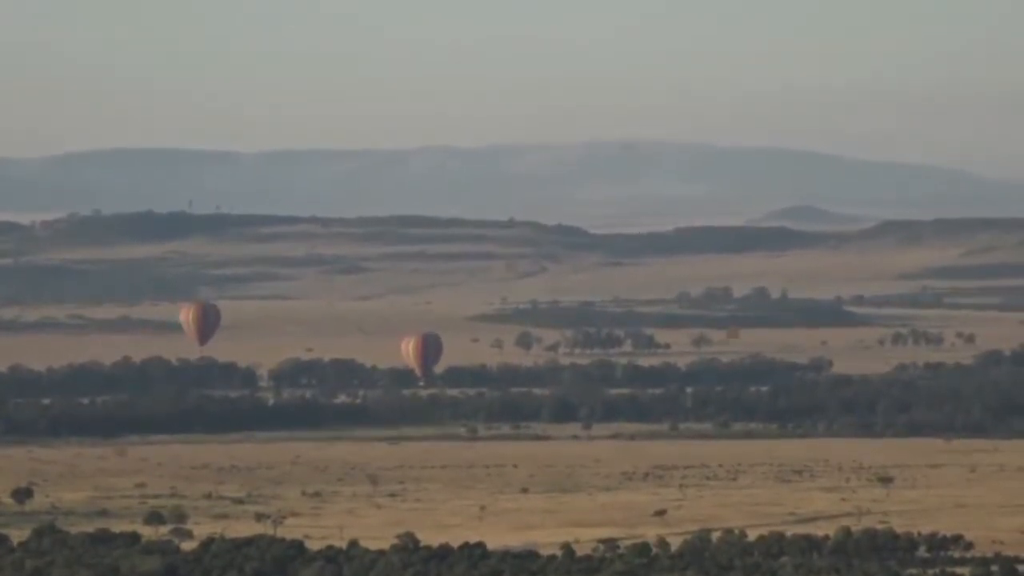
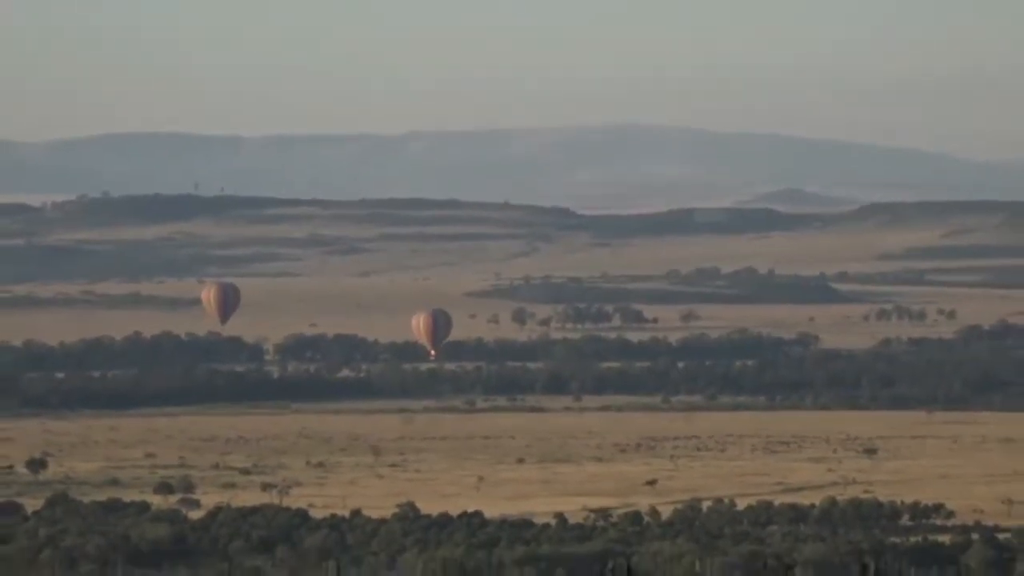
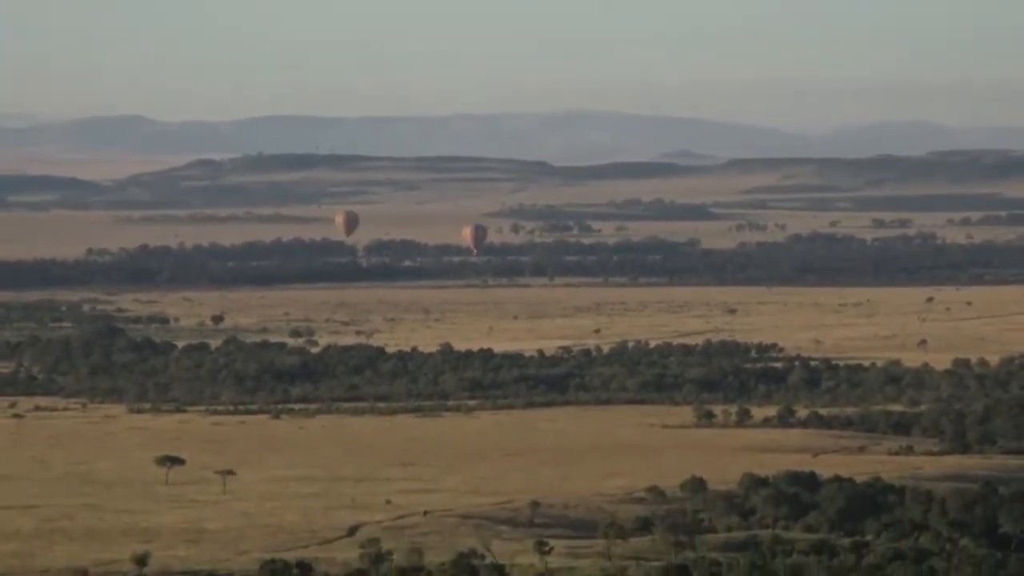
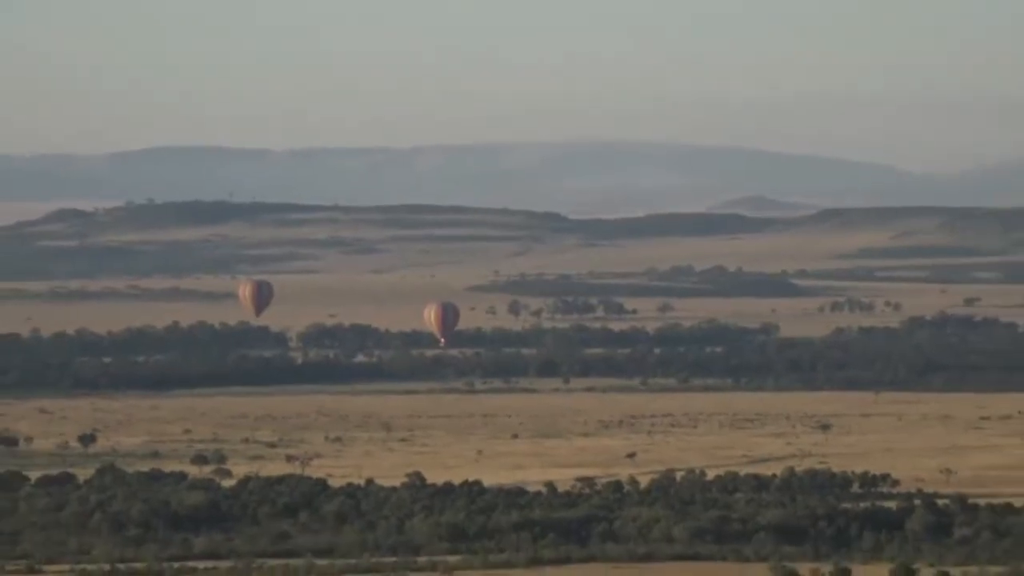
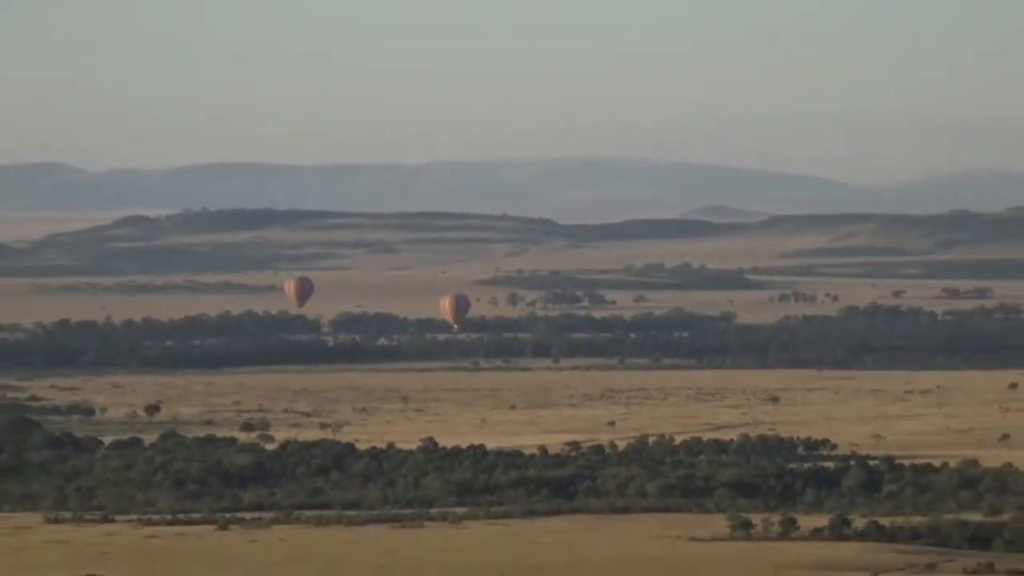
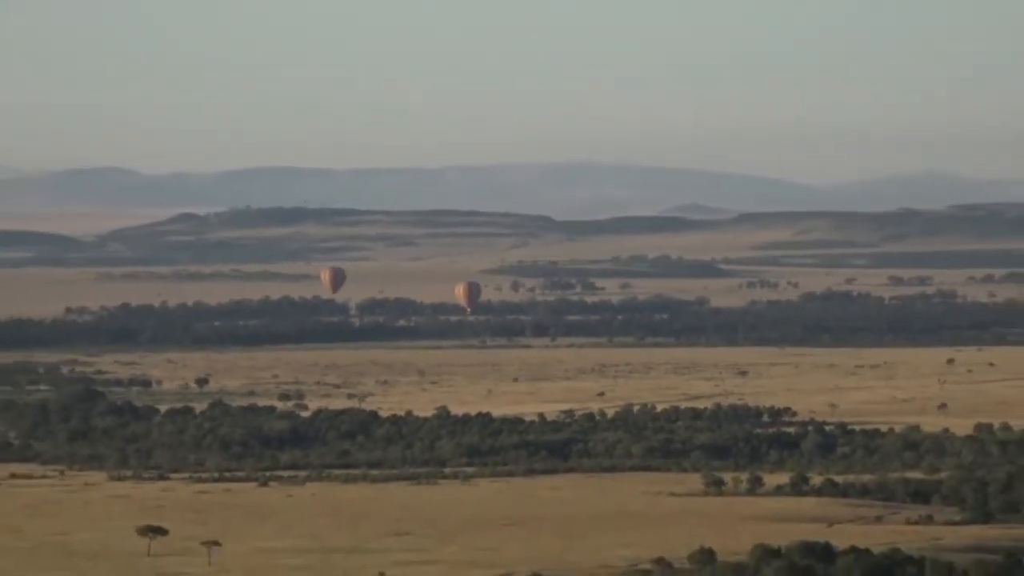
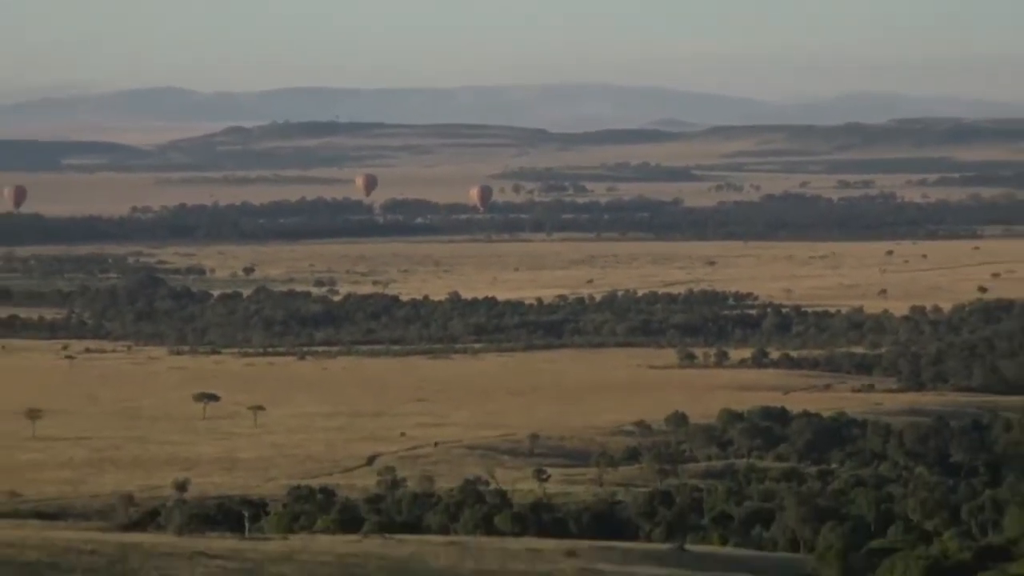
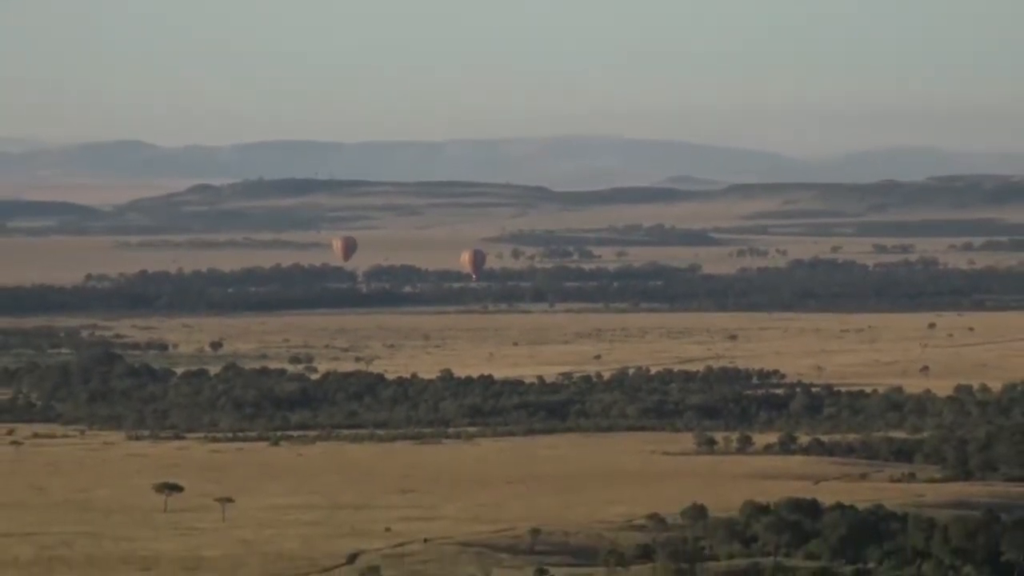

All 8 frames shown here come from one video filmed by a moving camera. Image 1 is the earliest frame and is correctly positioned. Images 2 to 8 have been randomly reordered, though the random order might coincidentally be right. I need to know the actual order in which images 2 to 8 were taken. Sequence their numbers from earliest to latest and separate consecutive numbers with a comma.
2, 4, 5, 6, 8, 3, 7
